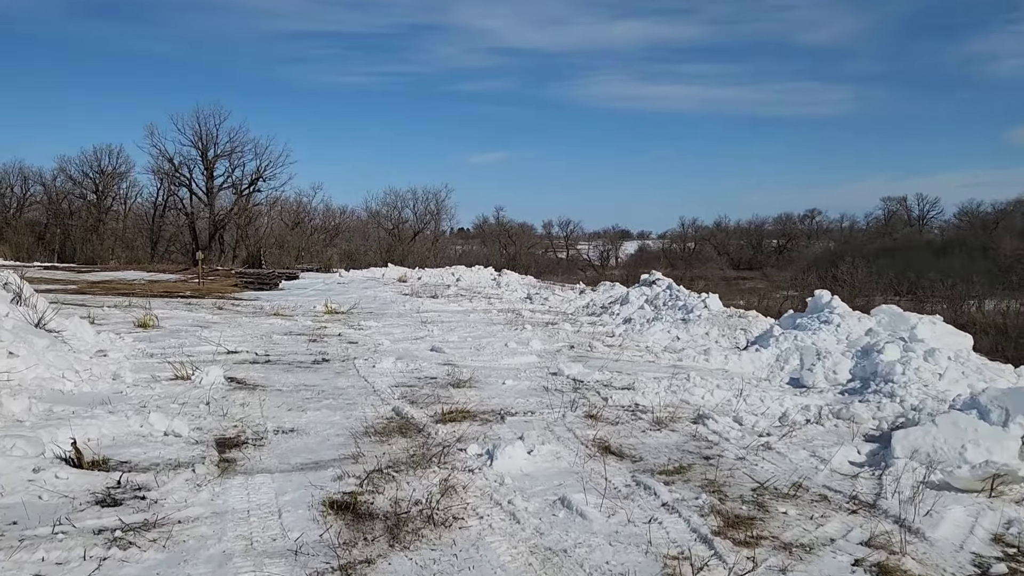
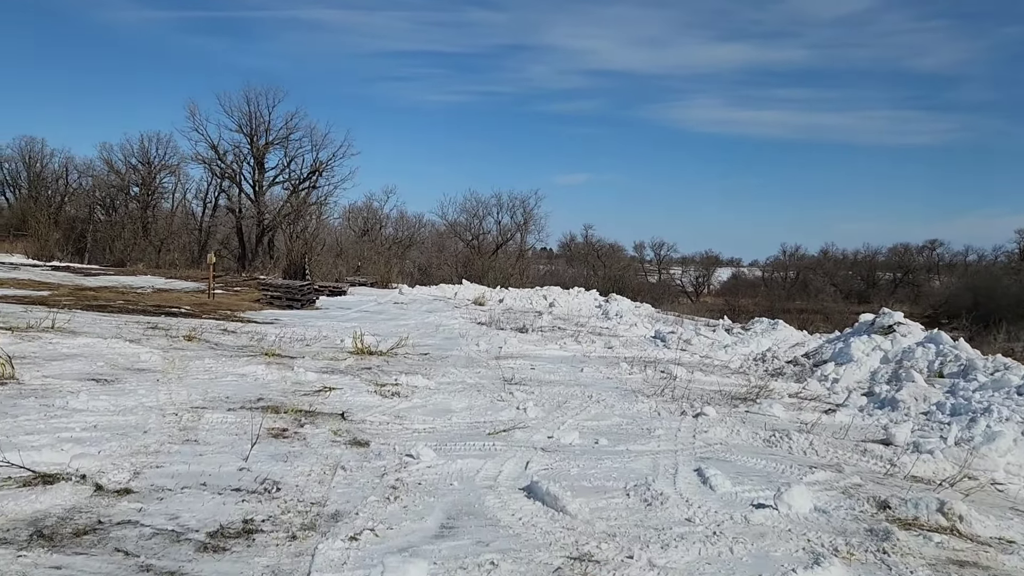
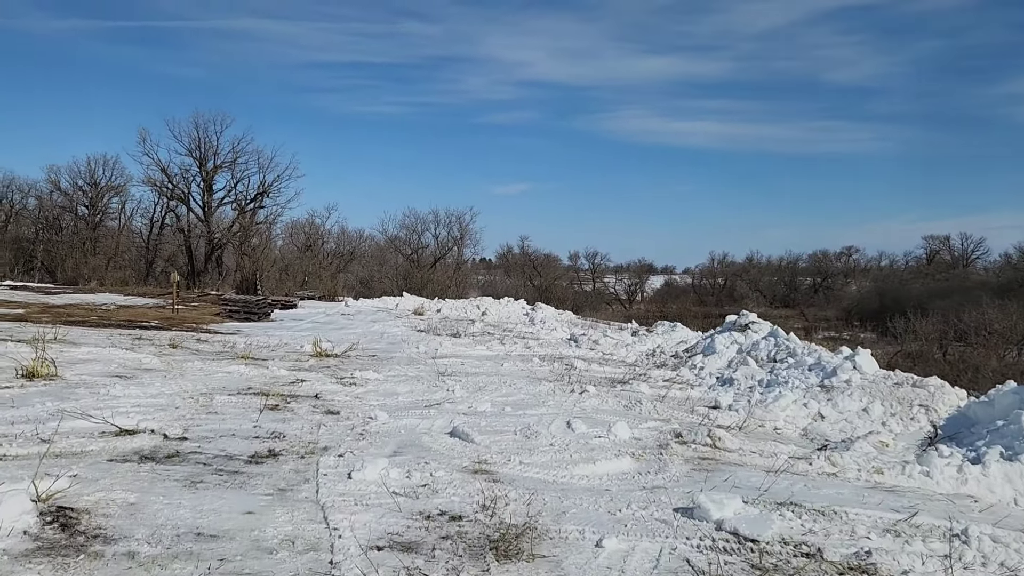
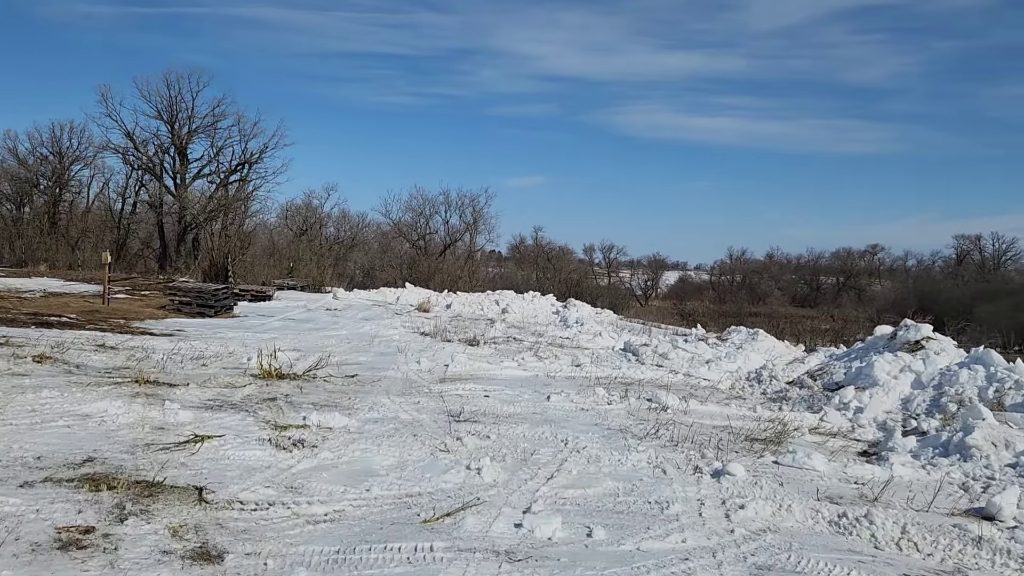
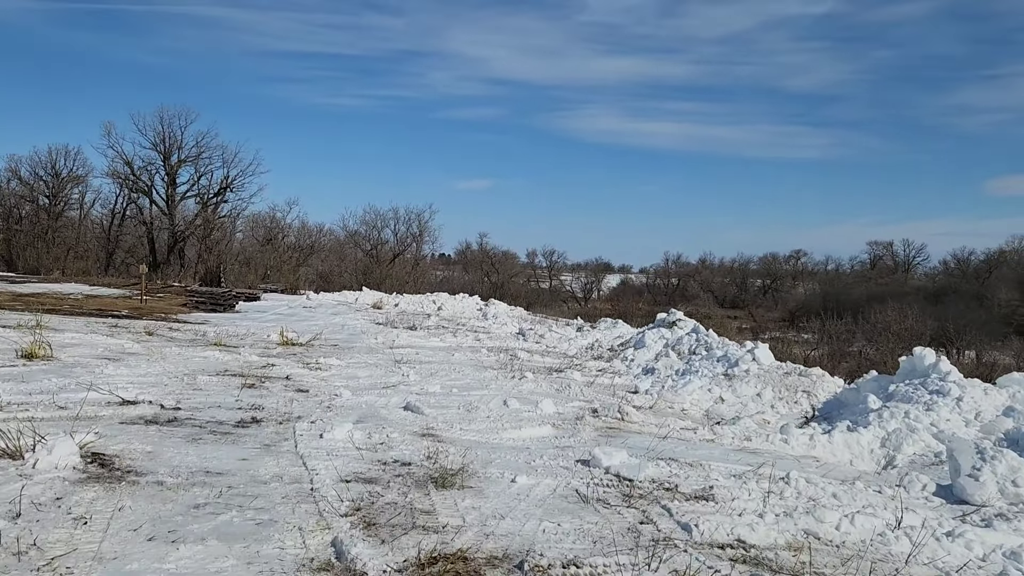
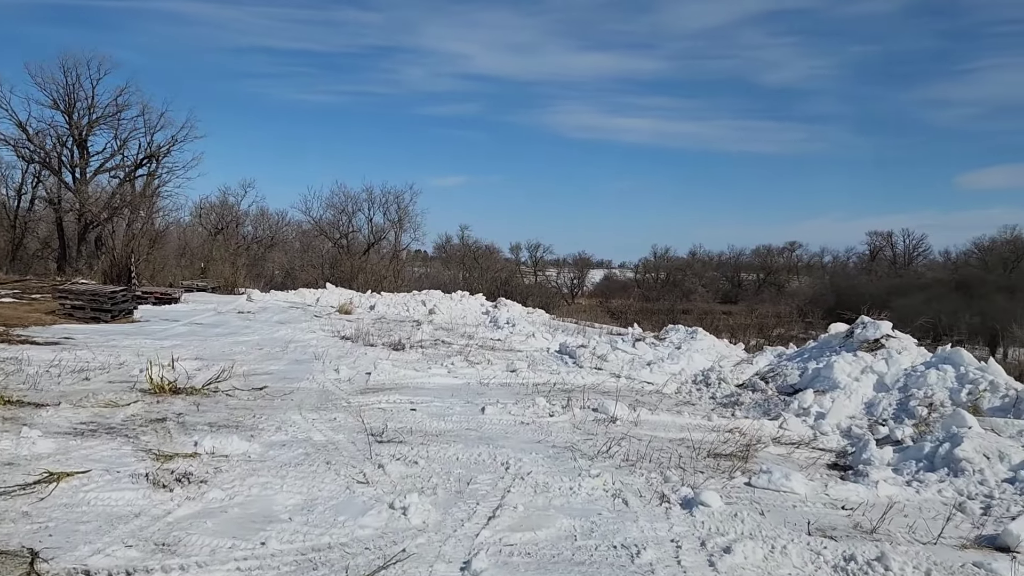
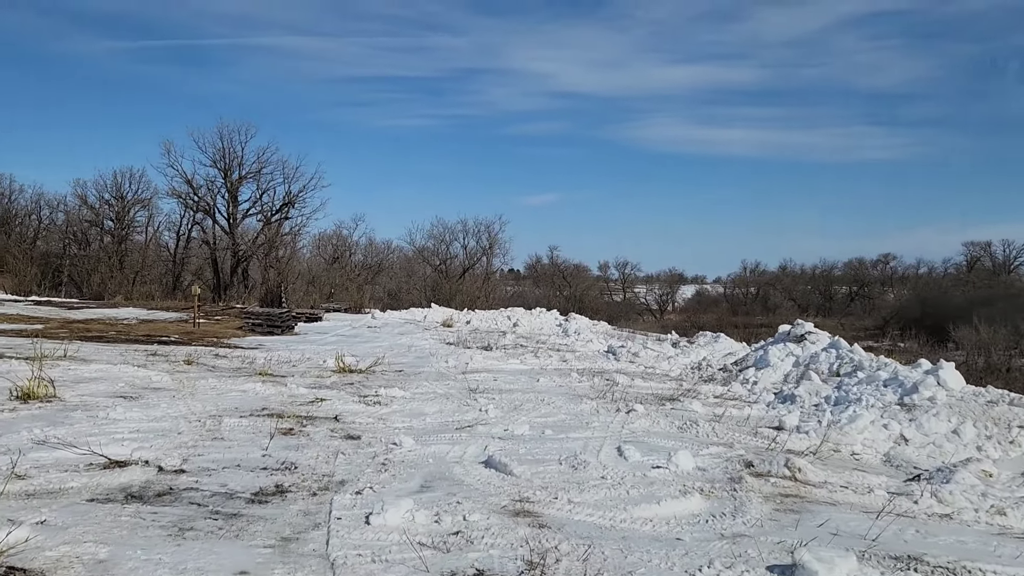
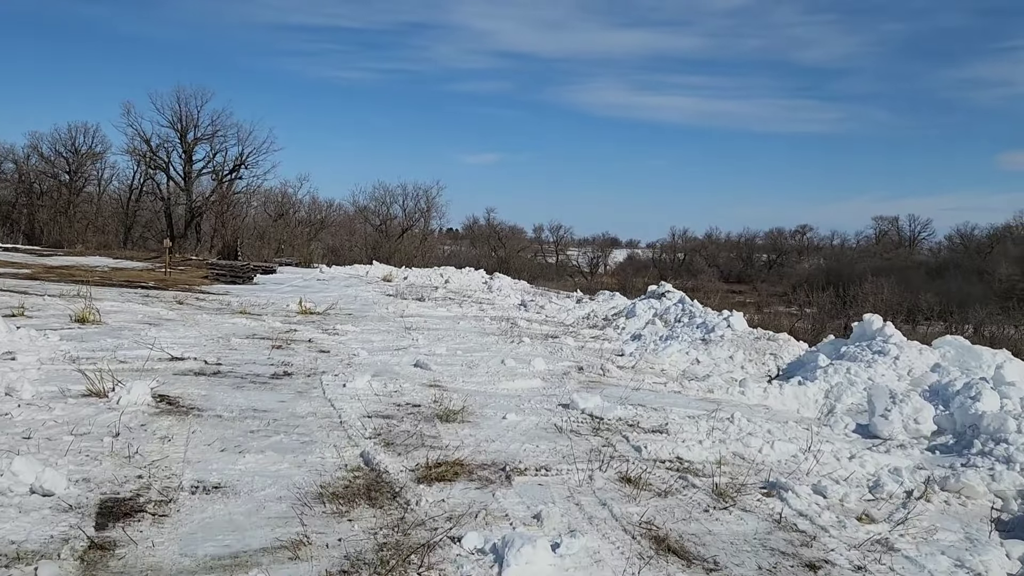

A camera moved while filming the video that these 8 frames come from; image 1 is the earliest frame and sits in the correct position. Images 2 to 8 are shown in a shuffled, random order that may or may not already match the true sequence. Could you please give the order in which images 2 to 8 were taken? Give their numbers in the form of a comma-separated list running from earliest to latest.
8, 5, 3, 7, 2, 4, 6
